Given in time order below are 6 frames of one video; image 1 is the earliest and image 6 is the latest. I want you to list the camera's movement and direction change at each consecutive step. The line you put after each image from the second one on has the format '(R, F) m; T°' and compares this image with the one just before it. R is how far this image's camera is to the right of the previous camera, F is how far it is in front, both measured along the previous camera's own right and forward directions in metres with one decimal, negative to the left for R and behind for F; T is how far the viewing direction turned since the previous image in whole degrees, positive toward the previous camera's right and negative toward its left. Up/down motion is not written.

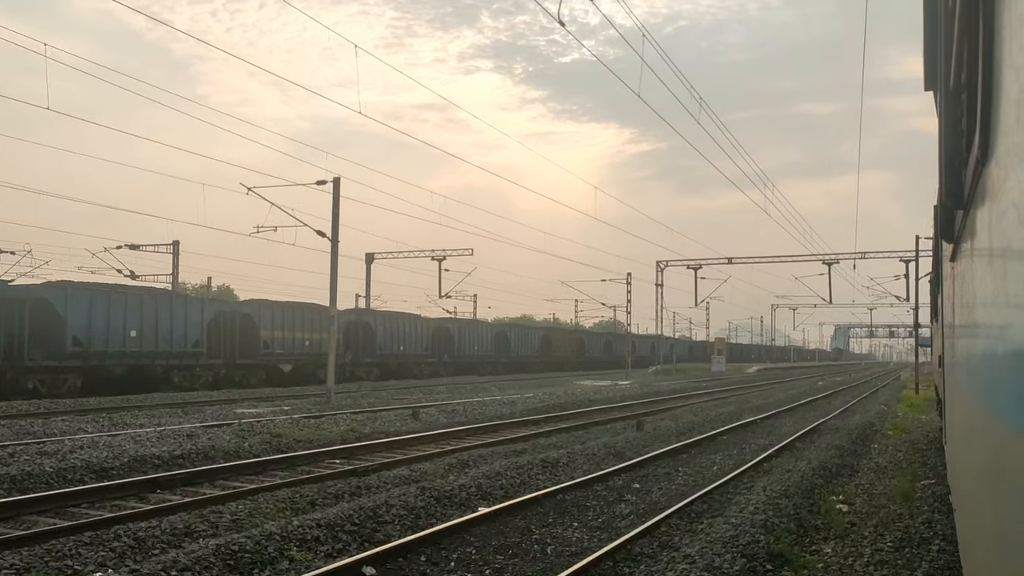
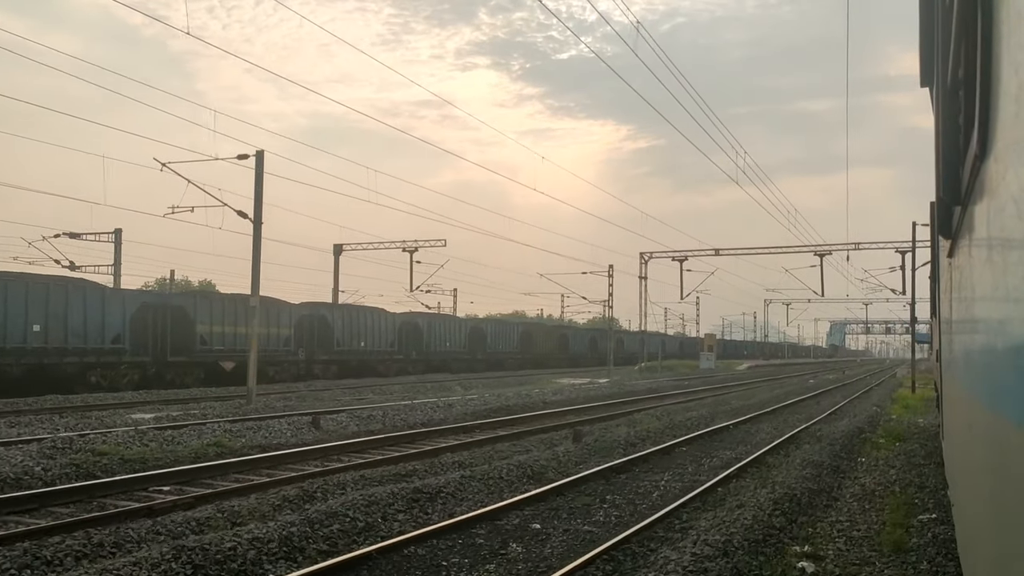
(+1.2, +2.2) m; 0°
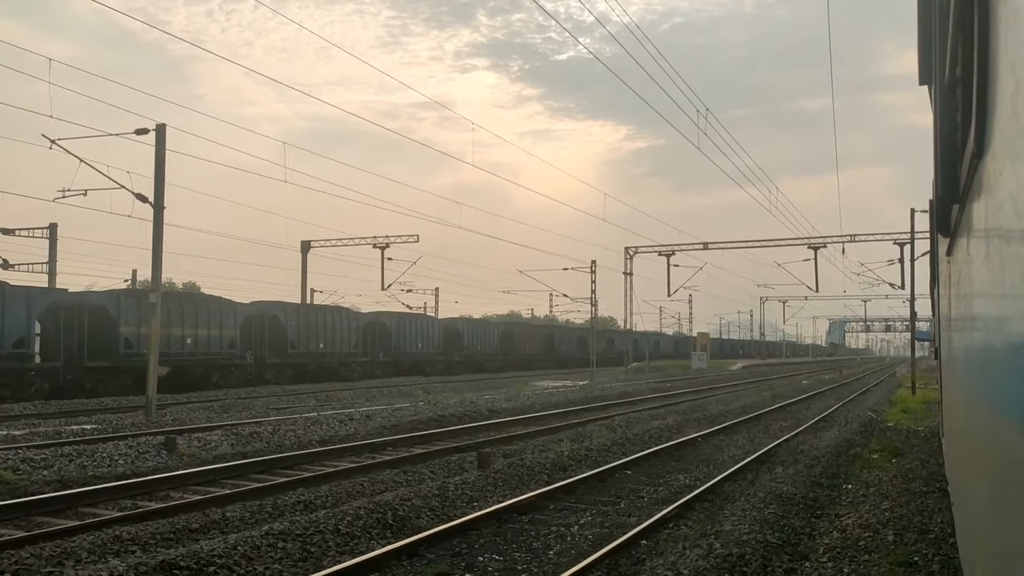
(+1.2, +2.3) m; 0°
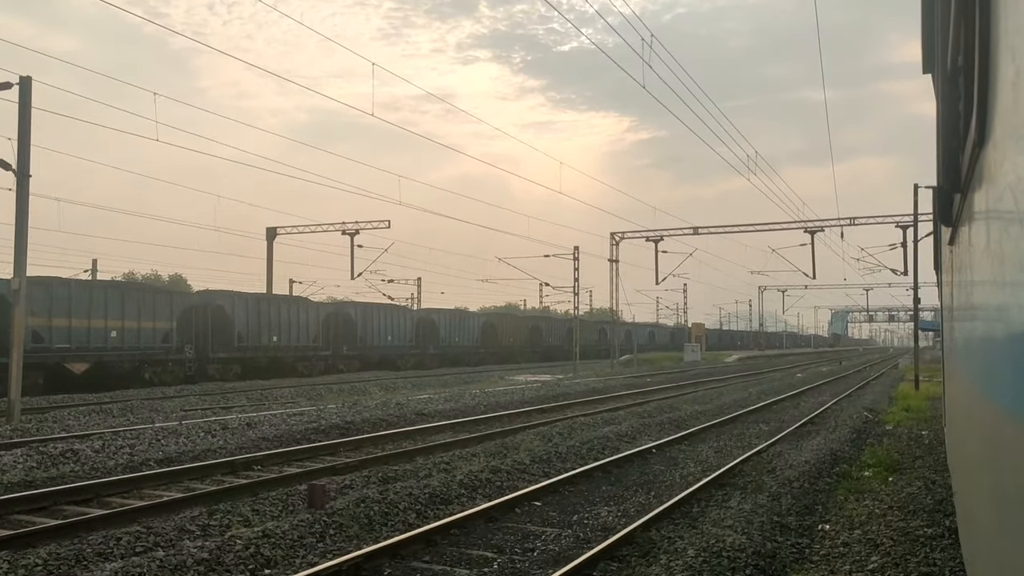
(+1.2, +2.3) m; 0°
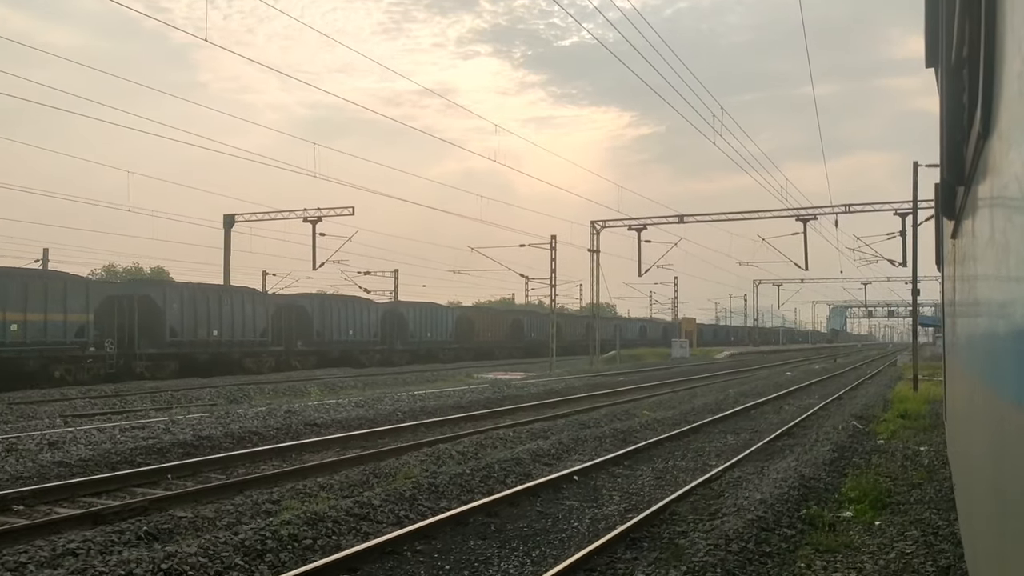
(-4.8, -9.5) m; 0°
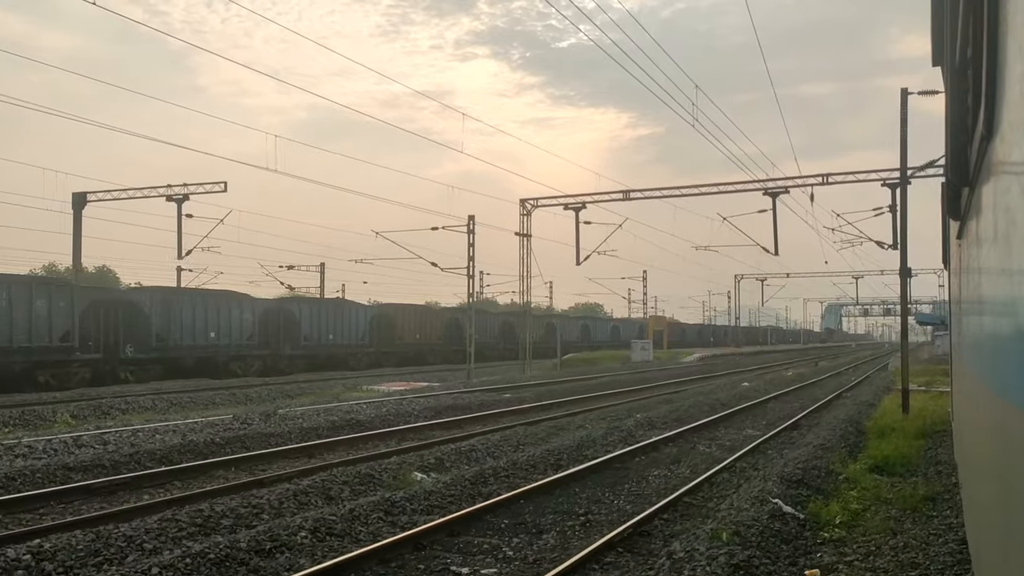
(+0.9, +1.7) m; 0°
